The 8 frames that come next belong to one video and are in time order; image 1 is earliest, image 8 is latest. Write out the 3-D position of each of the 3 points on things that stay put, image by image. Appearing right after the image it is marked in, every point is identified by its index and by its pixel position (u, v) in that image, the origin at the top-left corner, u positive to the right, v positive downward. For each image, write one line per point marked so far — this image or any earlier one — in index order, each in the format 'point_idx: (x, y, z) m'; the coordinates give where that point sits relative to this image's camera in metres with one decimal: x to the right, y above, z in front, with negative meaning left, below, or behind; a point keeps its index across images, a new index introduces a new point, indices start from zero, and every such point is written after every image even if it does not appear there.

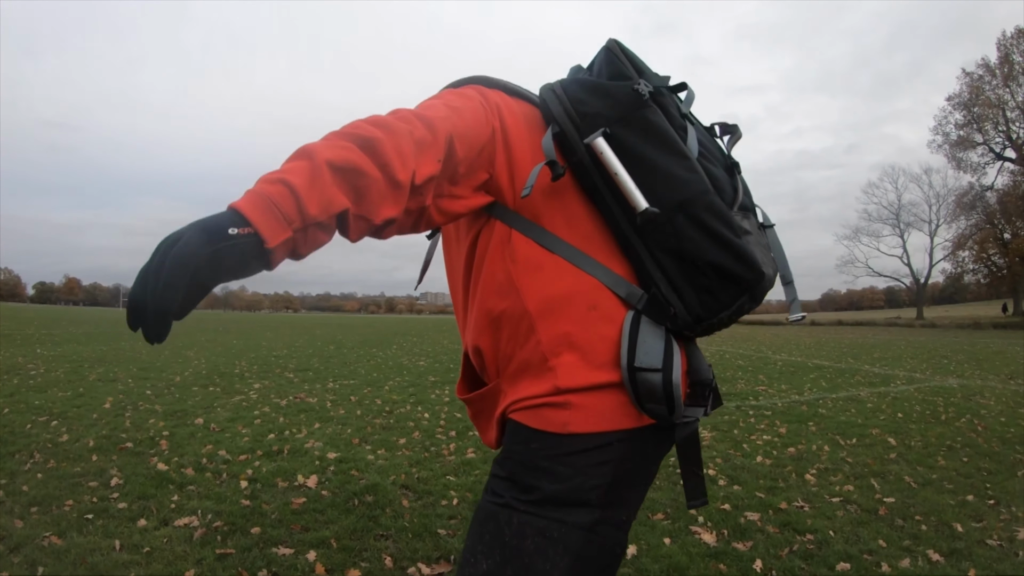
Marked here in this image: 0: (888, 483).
0: (+3.7, -1.9, +5.9) m
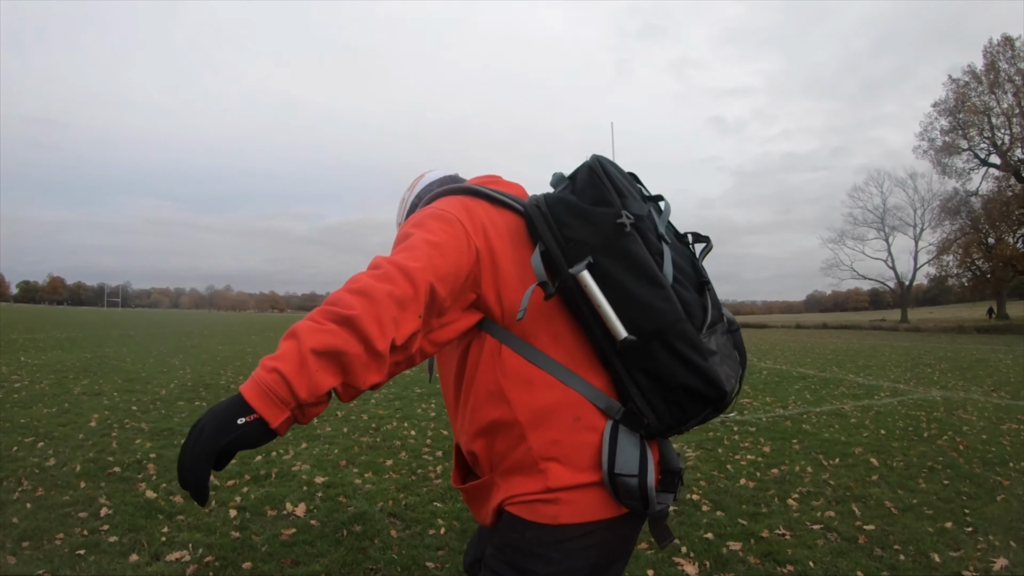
0: (+3.6, -2.2, +6.0) m
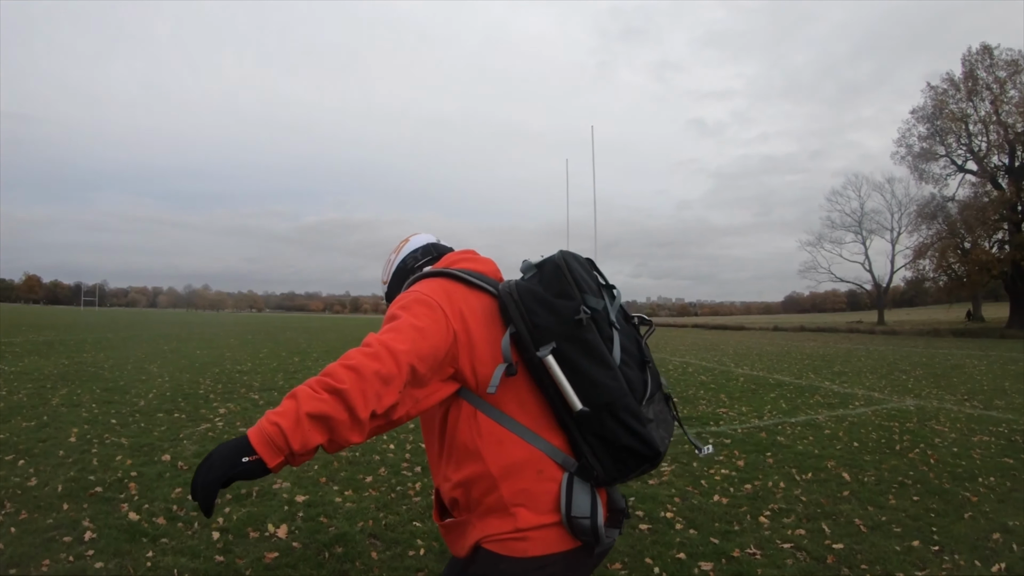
0: (+3.4, -2.5, +6.3) m
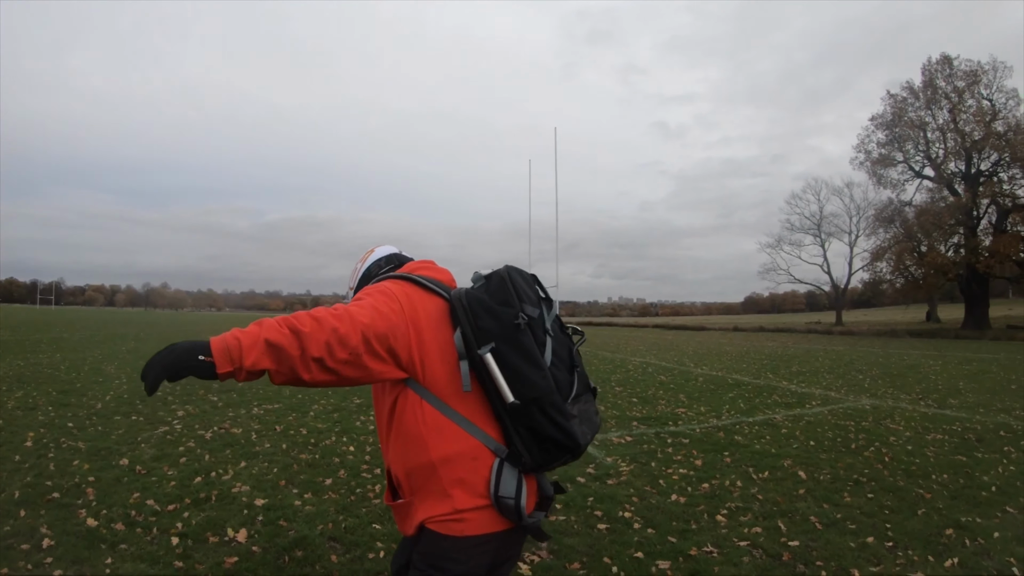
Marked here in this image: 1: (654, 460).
0: (+3.1, -2.6, +6.5) m
1: (+2.3, -2.8, +9.7) m
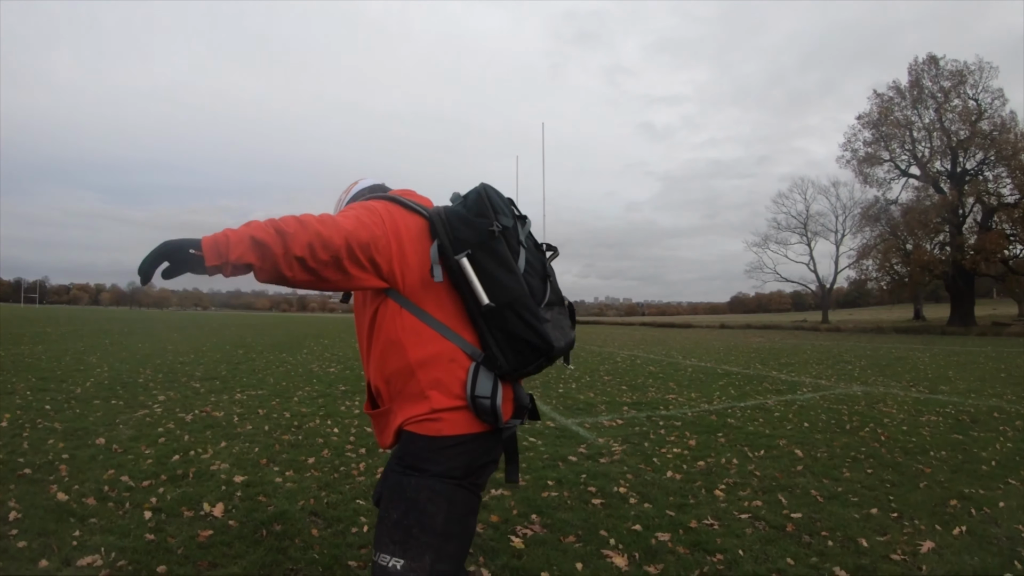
0: (+3.0, -2.2, +6.3) m
1: (+2.2, -2.4, +9.4) m
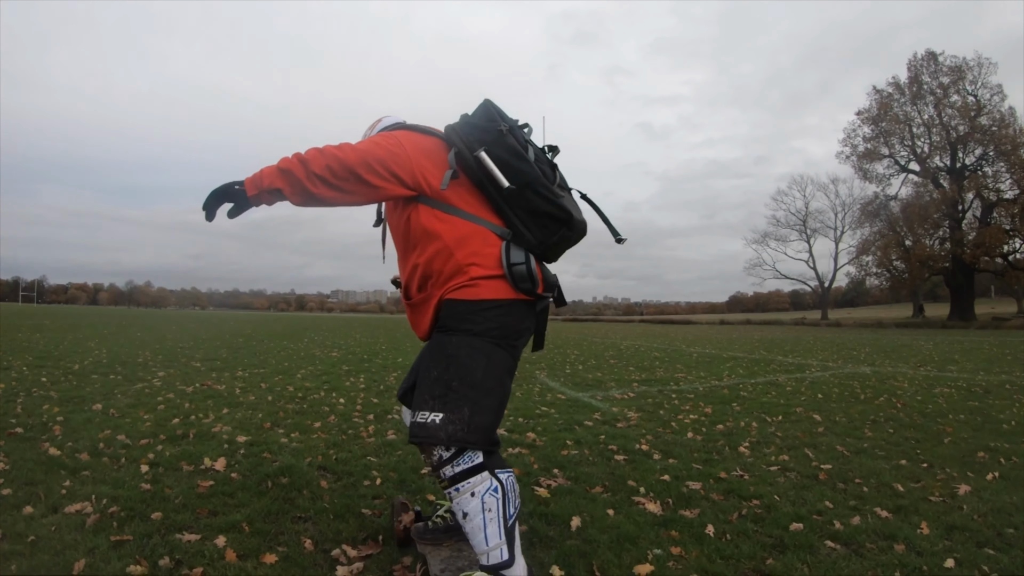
0: (+3.1, -1.7, +6.0) m
1: (+2.3, -1.9, +9.2) m
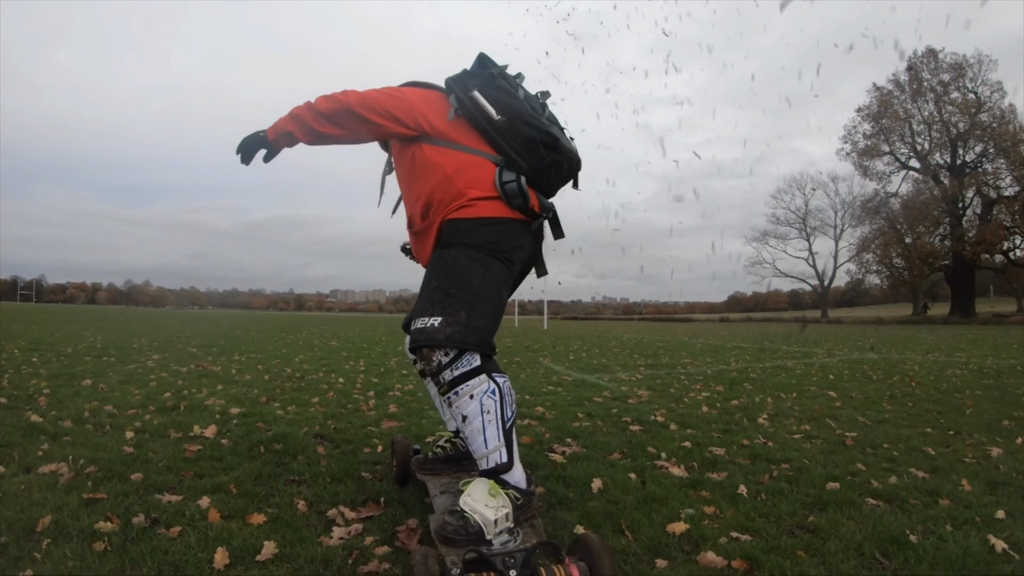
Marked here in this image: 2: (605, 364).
0: (+3.2, -1.3, +5.8) m
1: (+2.4, -1.5, +8.9) m
2: (+2.3, -1.8, +14.5) m
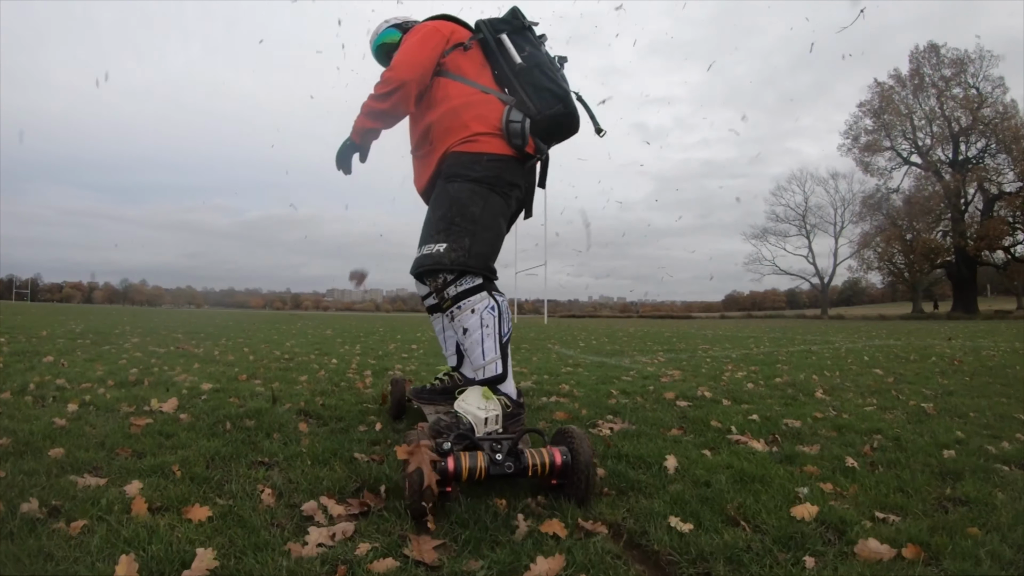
0: (+3.4, -0.9, +4.9) m
1: (+2.6, -1.1, +8.0) m
2: (+2.5, -1.4, +13.6) m
